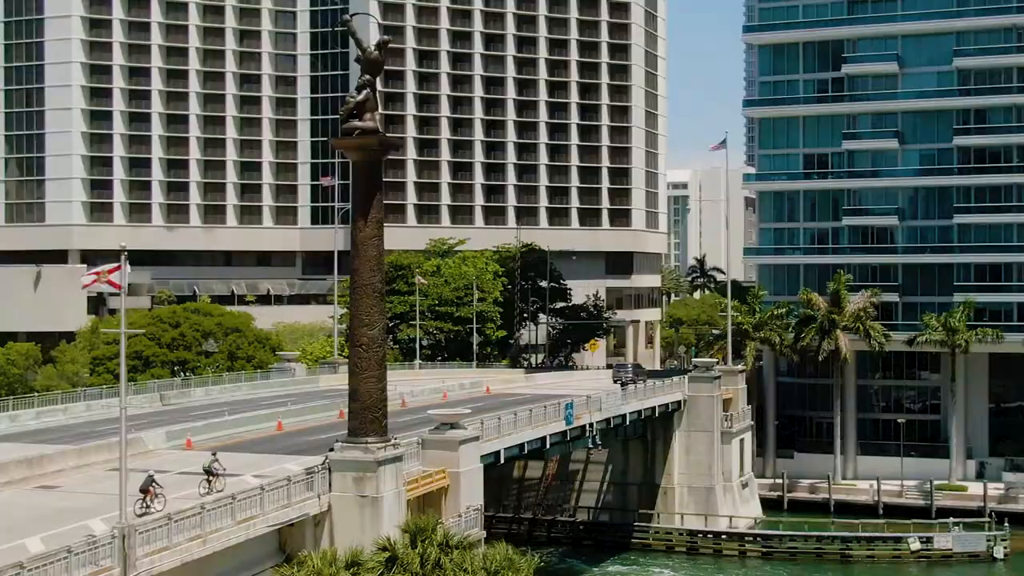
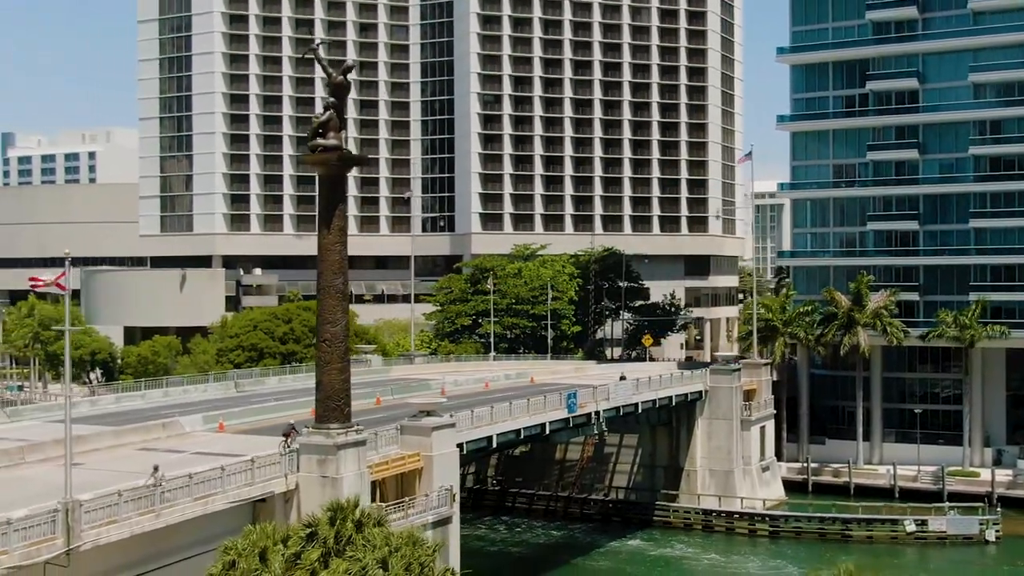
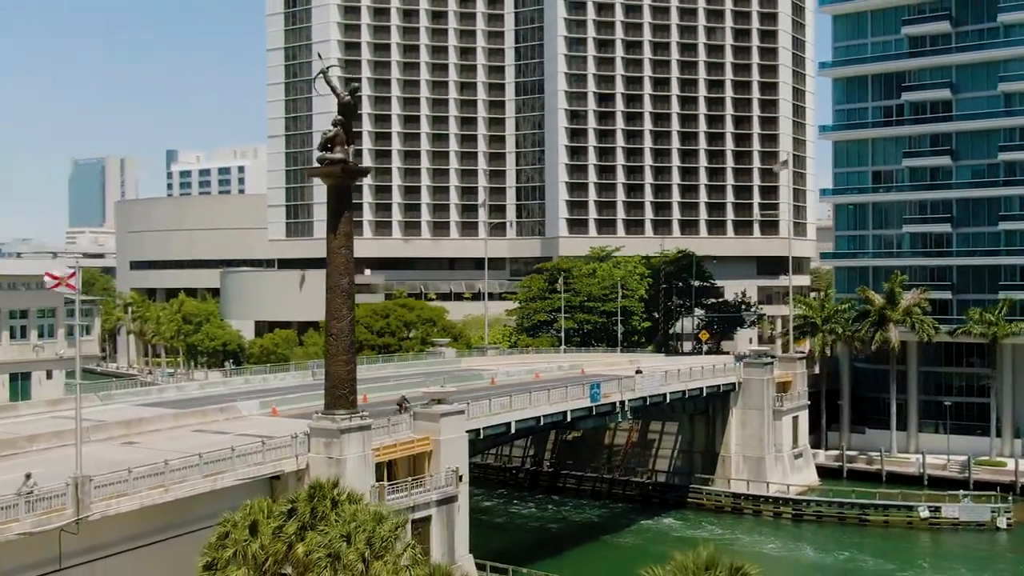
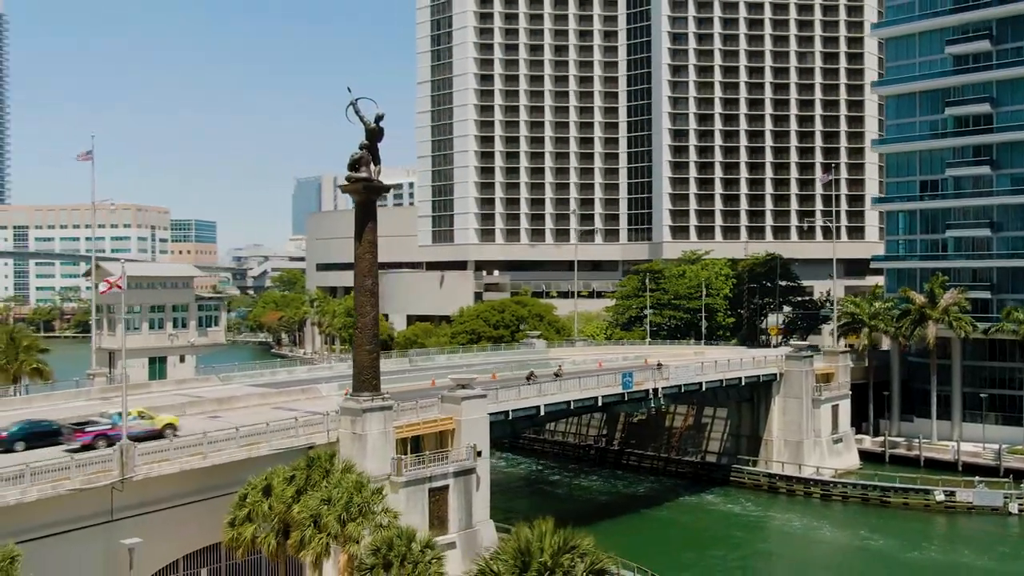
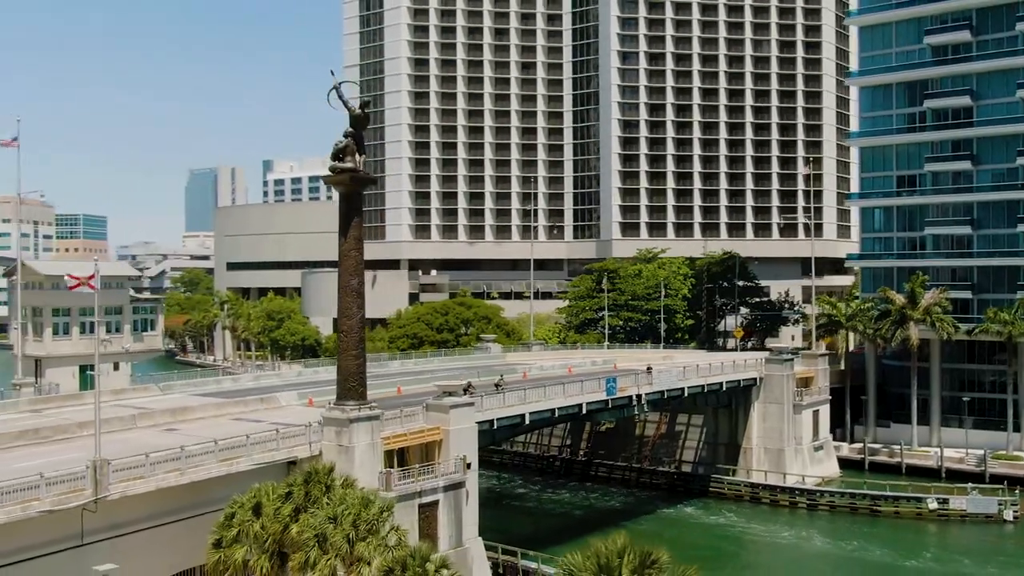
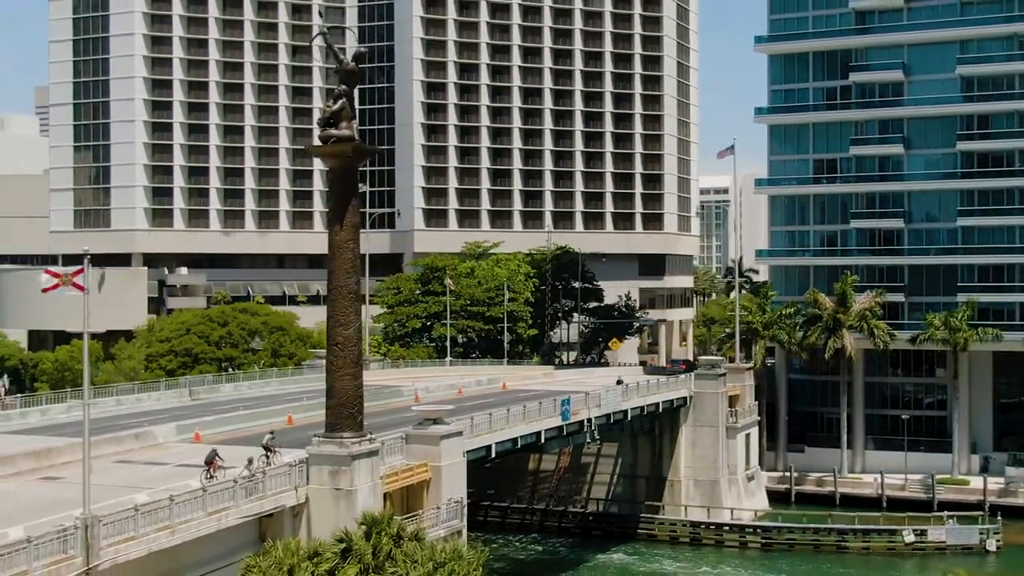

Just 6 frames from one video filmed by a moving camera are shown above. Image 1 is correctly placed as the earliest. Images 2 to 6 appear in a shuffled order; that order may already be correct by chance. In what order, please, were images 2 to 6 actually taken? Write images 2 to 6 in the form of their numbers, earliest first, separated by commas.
6, 2, 3, 5, 4
